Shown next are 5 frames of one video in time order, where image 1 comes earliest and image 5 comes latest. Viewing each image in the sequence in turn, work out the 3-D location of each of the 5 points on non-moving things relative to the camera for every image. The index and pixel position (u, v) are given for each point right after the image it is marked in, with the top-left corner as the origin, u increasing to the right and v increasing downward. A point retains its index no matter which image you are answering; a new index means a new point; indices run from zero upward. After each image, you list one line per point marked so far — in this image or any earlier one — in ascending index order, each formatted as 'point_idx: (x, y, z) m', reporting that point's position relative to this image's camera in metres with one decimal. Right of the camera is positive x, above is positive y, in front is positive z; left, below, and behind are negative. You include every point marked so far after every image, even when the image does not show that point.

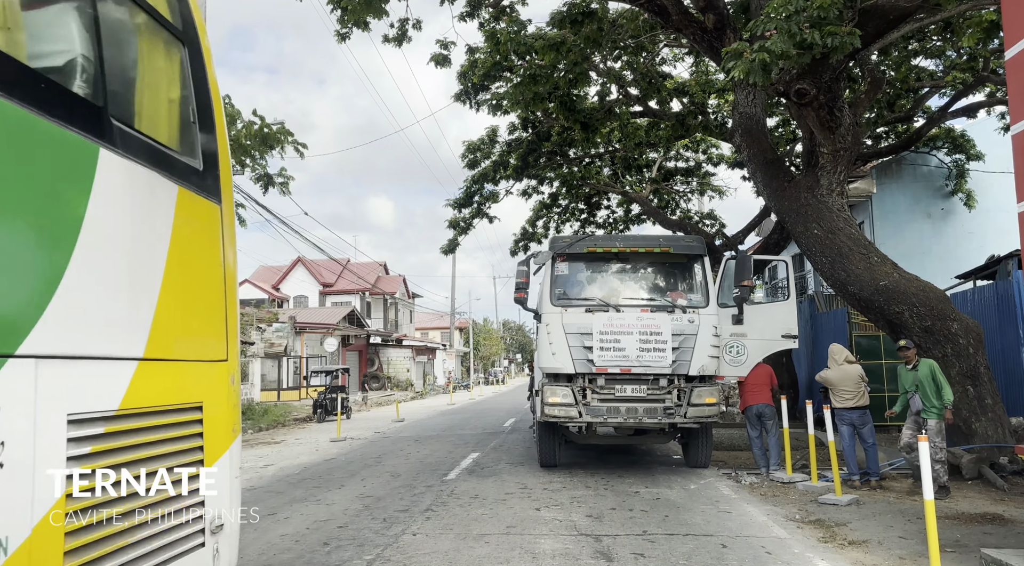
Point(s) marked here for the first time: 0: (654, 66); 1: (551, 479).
0: (+3.2, +4.8, +15.2) m
1: (+0.5, -2.5, +8.6) m
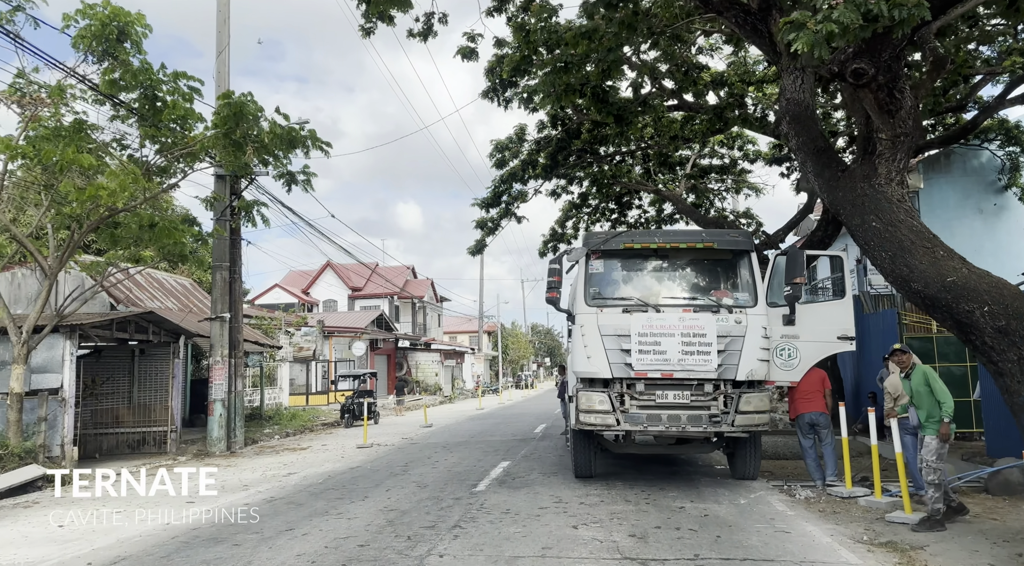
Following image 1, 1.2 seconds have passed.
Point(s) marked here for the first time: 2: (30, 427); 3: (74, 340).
0: (+3.8, +4.8, +14.5) m
1: (+0.9, -2.5, +8.1) m
2: (-7.3, -2.2, +10.3) m
3: (-7.0, -0.9, +10.8) m
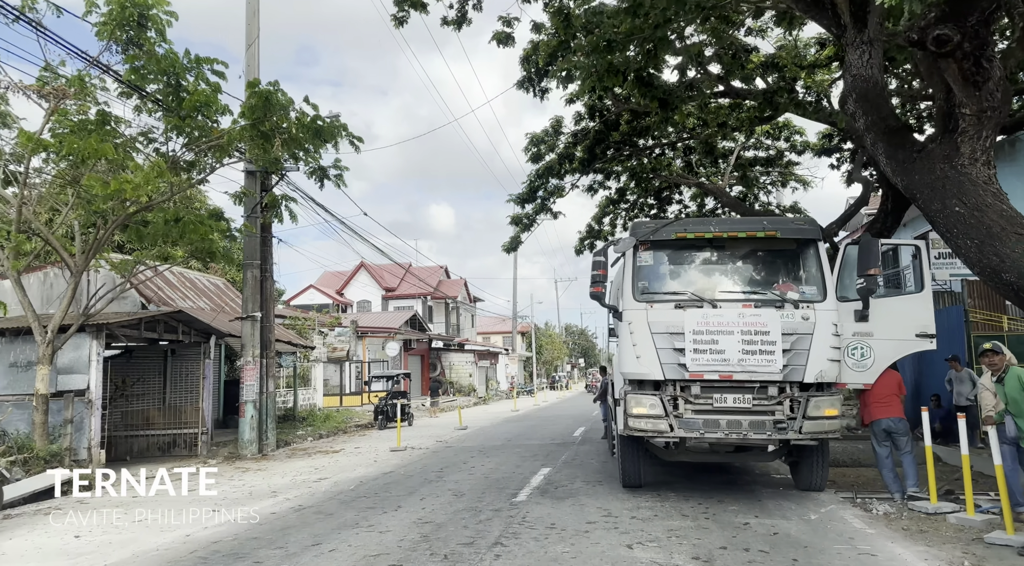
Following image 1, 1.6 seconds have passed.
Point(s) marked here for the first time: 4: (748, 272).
0: (+4.5, +4.9, +13.7) m
1: (+1.4, -2.4, +7.4) m
2: (-6.7, -2.2, +10.0) m
3: (-6.3, -0.9, +10.5) m
4: (+2.7, +0.1, +7.8) m
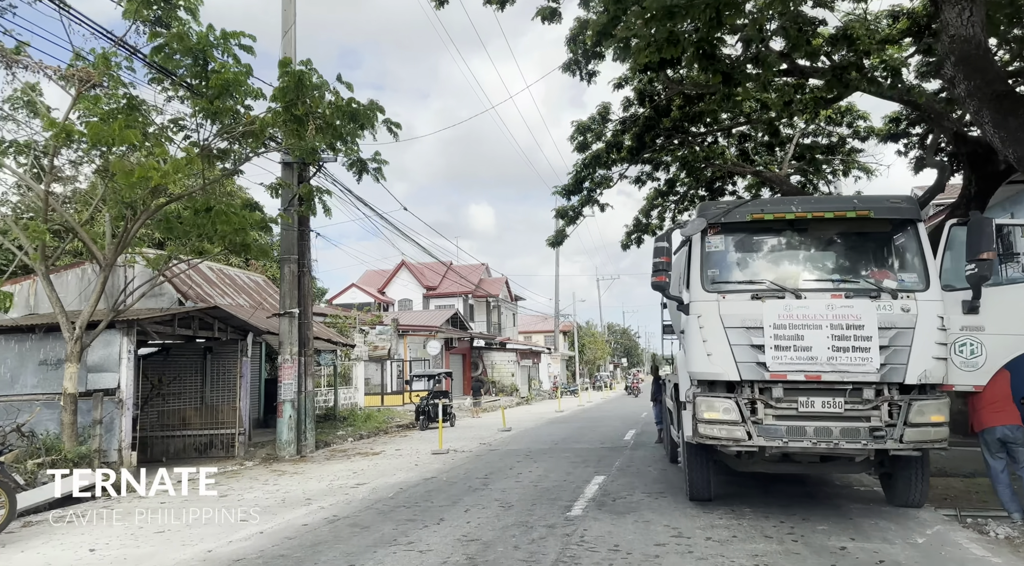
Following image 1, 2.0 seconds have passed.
0: (+5.4, +5.1, +12.6) m
1: (+1.9, -2.3, +6.5) m
2: (-6.0, -2.1, +9.6) m
3: (-5.6, -0.8, +10.0) m
4: (+3.3, +0.3, +6.9) m
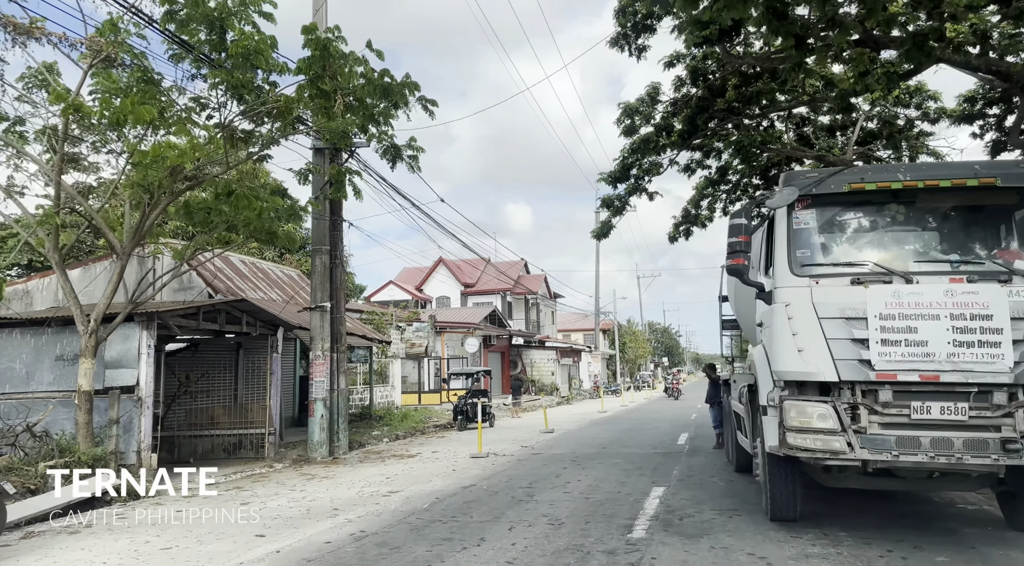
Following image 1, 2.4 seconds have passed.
0: (+6.1, +5.2, +11.4) m
1: (+2.3, -2.1, +5.5) m
2: (-5.4, -2.0, +9.0) m
3: (-5.0, -0.7, +9.4) m
4: (+3.7, +0.4, +5.7) m
